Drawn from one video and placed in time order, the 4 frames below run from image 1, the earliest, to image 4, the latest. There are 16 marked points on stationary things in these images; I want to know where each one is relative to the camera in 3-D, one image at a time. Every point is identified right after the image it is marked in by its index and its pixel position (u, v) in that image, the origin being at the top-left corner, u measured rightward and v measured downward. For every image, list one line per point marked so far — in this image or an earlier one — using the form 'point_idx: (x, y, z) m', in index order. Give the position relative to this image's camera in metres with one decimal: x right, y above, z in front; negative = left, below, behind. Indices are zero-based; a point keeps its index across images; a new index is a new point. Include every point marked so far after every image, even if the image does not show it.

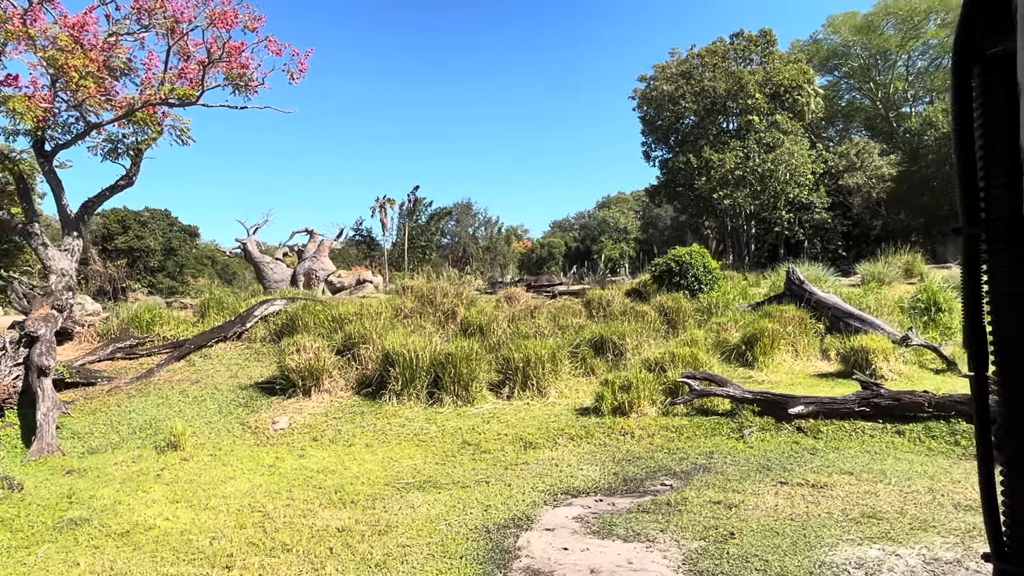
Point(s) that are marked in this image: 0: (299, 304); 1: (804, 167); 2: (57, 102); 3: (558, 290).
0: (-2.3, -0.2, +7.9) m
1: (+7.6, +3.1, +18.8) m
2: (-4.6, +1.9, +7.4) m
3: (+0.6, 0.0, +10.2) m
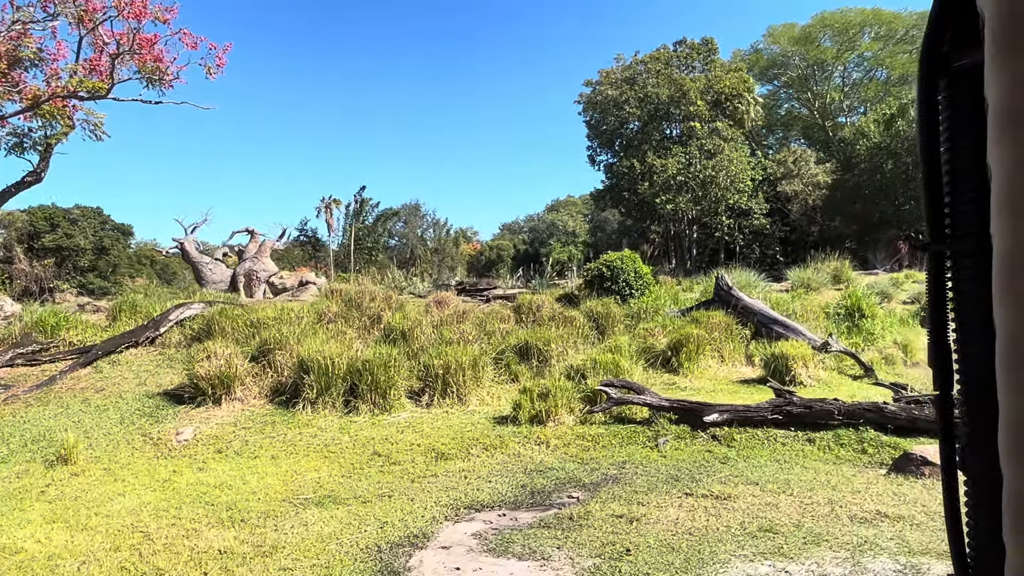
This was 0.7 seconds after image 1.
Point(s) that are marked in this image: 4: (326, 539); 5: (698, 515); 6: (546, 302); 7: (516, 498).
0: (-3.0, -0.2, +7.6) m
1: (+6.1, +2.9, +19.2) m
2: (-5.3, +1.8, +7.0) m
3: (-0.3, -0.1, +10.1) m
4: (-0.8, -1.1, +3.3) m
5: (+0.8, -1.0, +3.3) m
6: (+0.4, -0.2, +8.4) m
7: (0.0, -1.1, +3.8) m
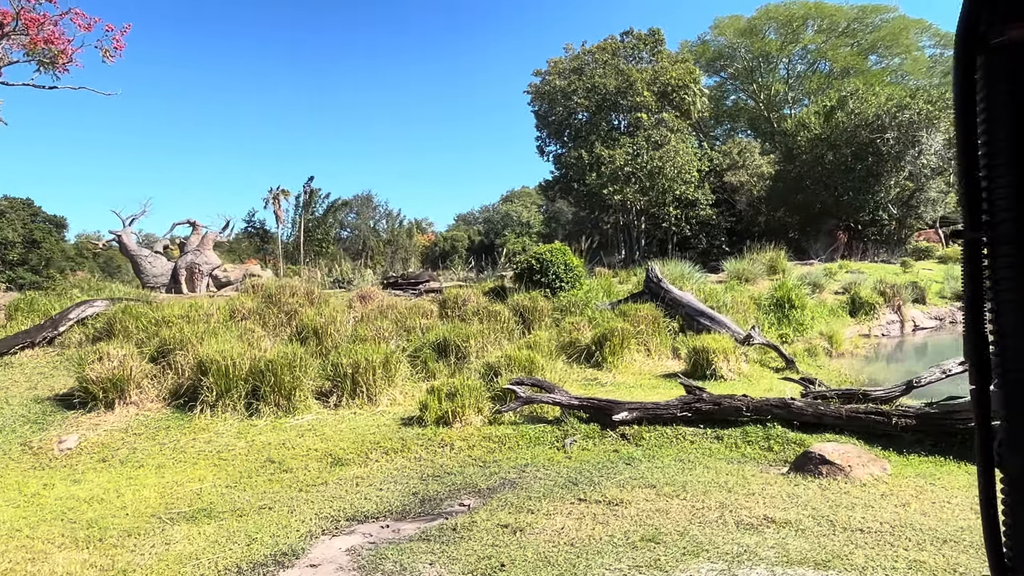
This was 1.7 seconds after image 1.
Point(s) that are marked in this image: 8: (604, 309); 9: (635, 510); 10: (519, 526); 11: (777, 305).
0: (-3.8, -0.2, +7.2) m
1: (+4.7, +3.2, +19.3) m
2: (-6.0, +1.9, +6.5) m
3: (-1.2, 0.0, +9.8) m
4: (-1.3, -1.1, +3.0) m
5: (+0.3, -1.0, +3.2) m
6: (-0.4, -0.1, +8.2) m
7: (-0.5, -1.1, +3.6) m
8: (+1.0, -0.2, +8.1) m
9: (+0.6, -1.0, +3.3) m
10: (0.0, -1.0, +3.2) m
11: (+3.4, -0.2, +9.4) m
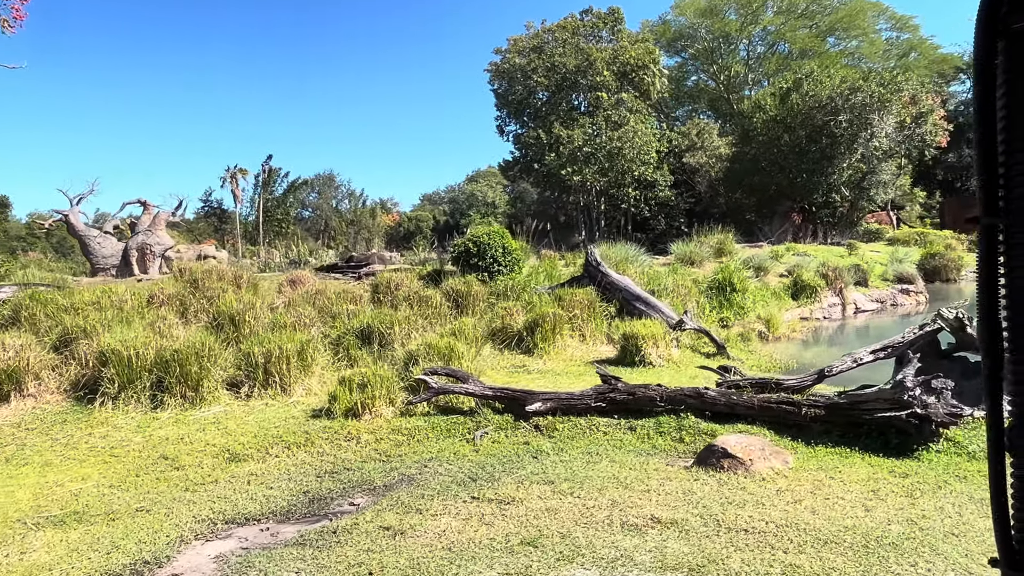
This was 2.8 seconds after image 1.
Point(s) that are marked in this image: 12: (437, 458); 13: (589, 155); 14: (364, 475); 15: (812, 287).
0: (-4.5, 0.0, +6.9) m
1: (+3.5, +3.7, +19.2) m
2: (-6.6, +2.0, +6.0) m
3: (-1.9, +0.2, +9.6) m
4: (-1.8, -1.1, +2.8) m
5: (-0.2, -1.0, +3.0) m
6: (-1.1, +0.1, +8.0) m
7: (-1.0, -1.0, +3.5) m
8: (+0.3, -0.1, +8.0) m
9: (+0.1, -0.9, +3.1) m
10: (-0.4, -1.0, +3.1) m
11: (+2.6, 0.0, +9.3) m
12: (-0.4, -0.9, +4.1) m
13: (+1.9, +3.3, +18.5) m
14: (-0.8, -1.0, +3.9) m
15: (+4.1, 0.0, +10.1) m
